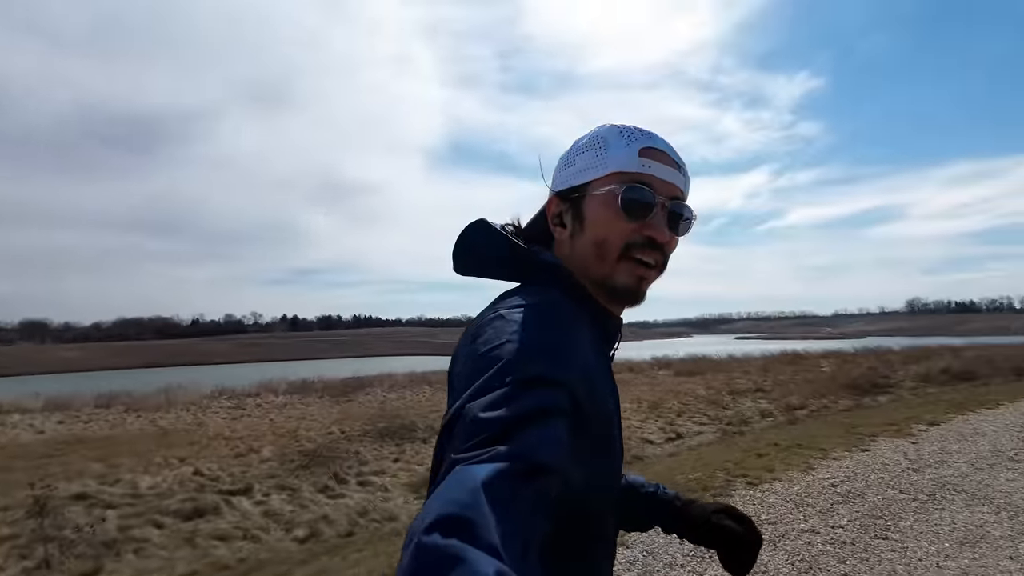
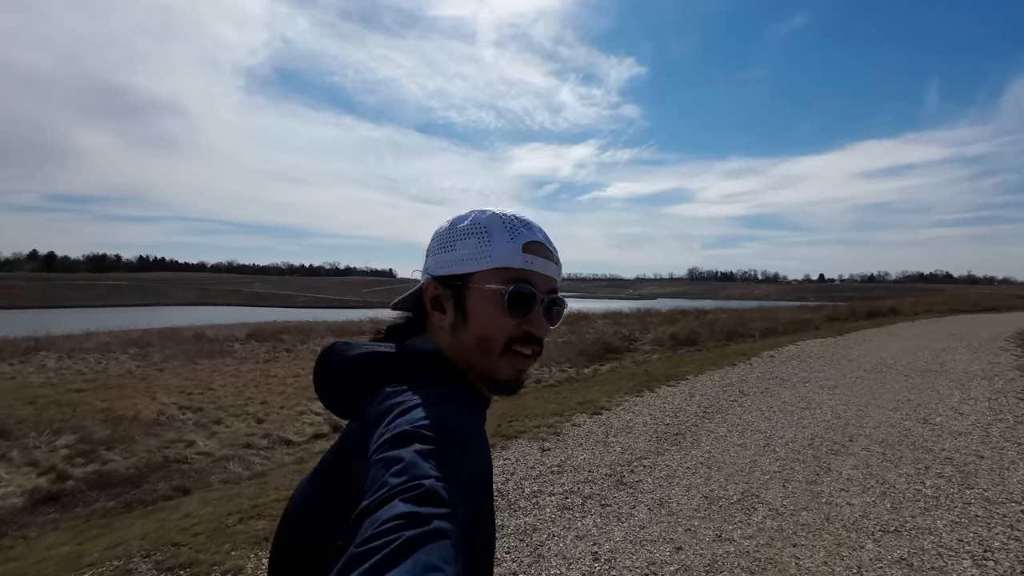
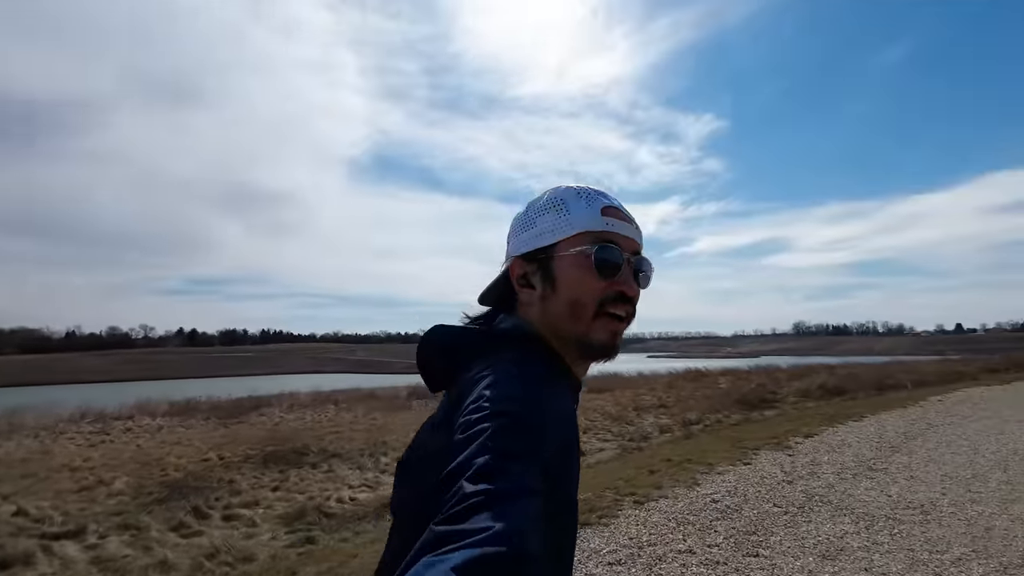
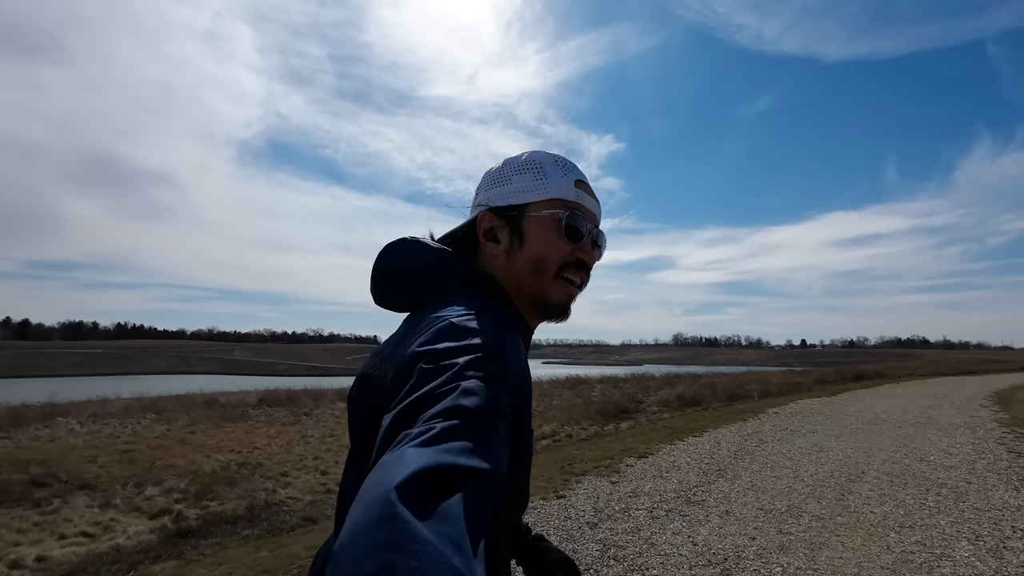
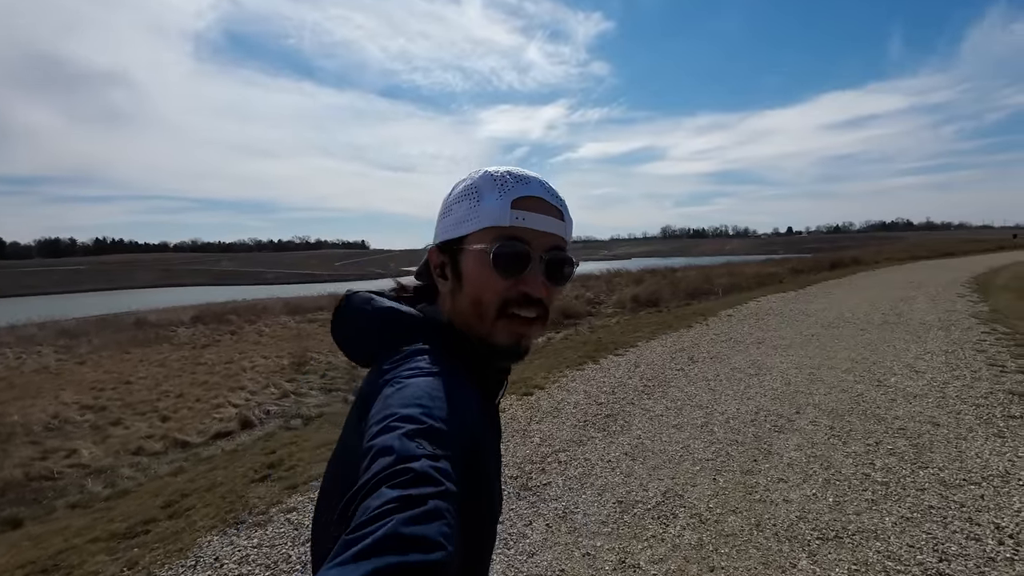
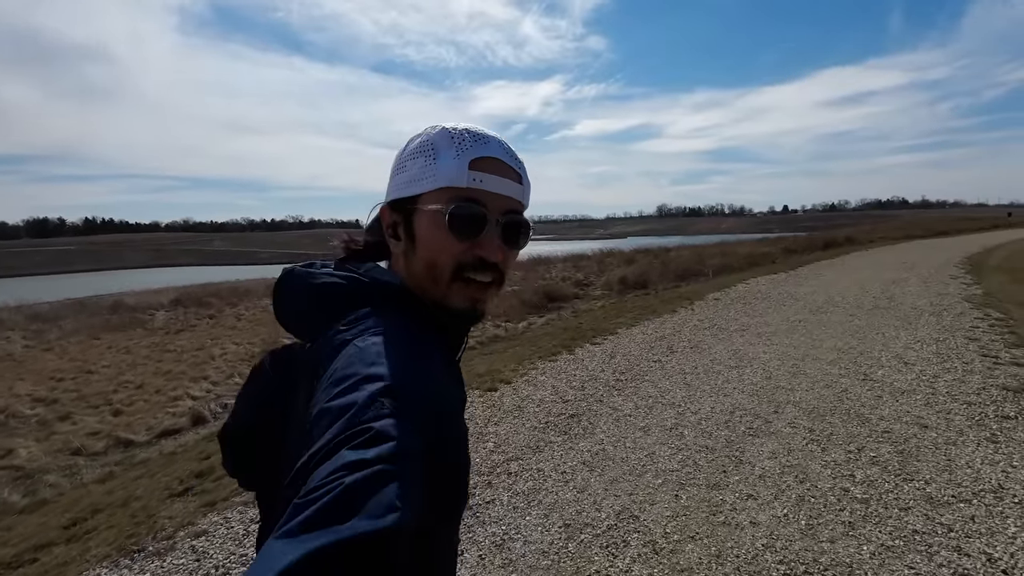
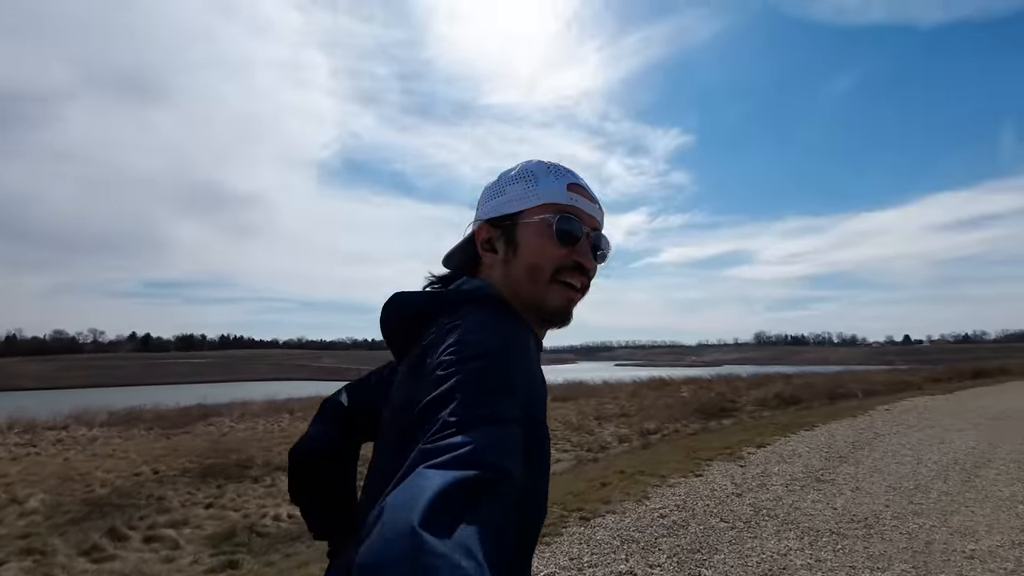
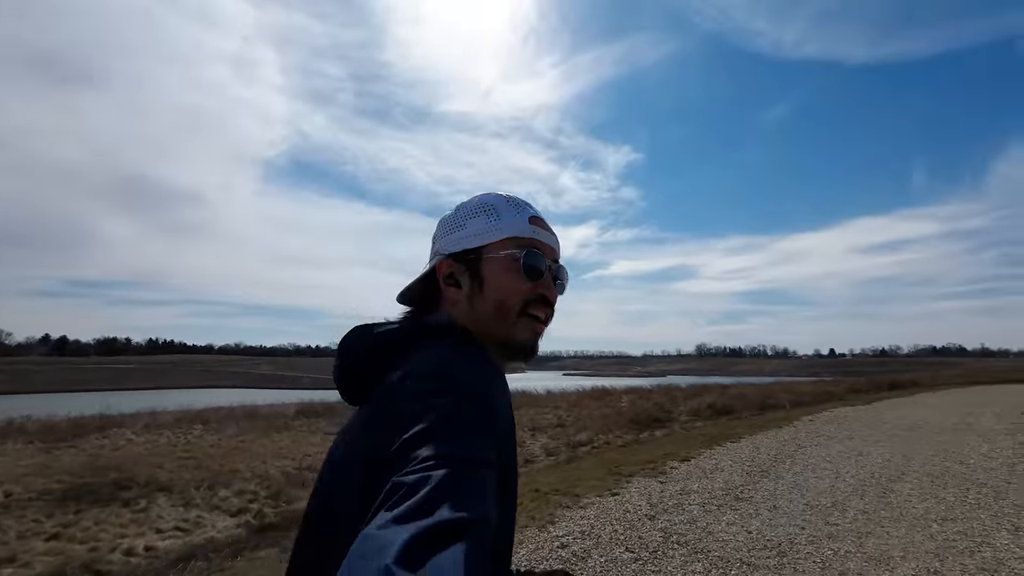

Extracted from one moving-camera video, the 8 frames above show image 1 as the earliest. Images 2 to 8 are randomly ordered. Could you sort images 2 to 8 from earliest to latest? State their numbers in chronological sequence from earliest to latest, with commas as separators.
3, 7, 8, 4, 2, 5, 6
